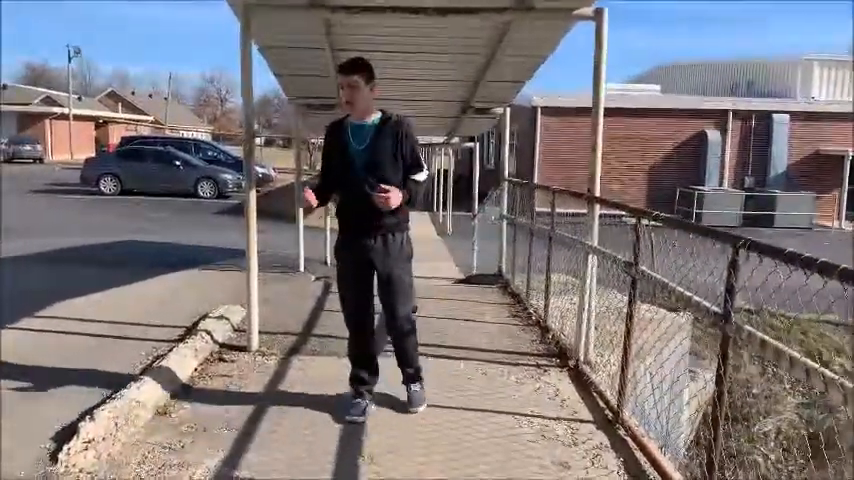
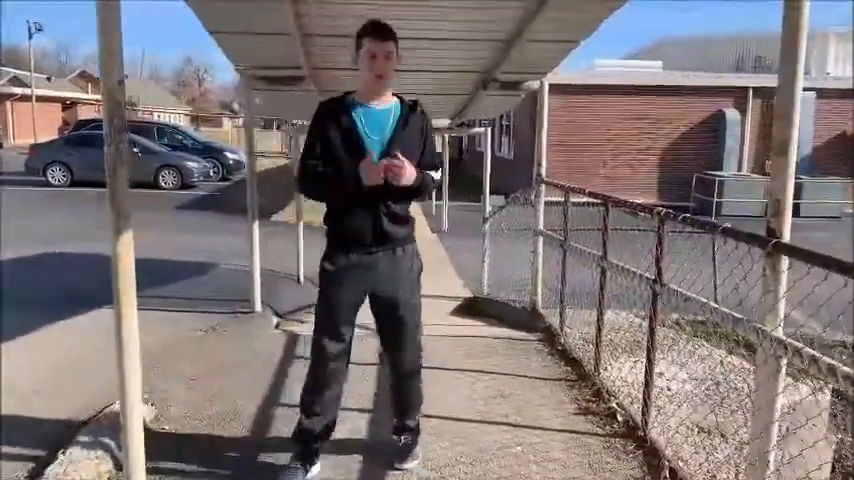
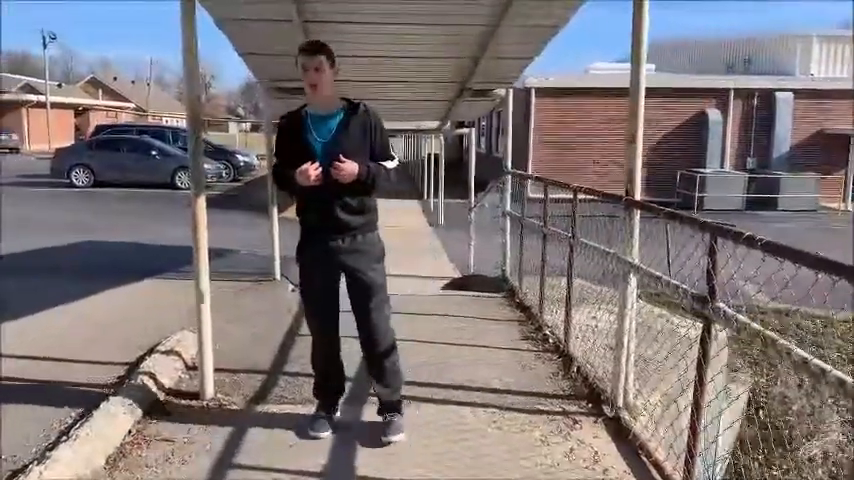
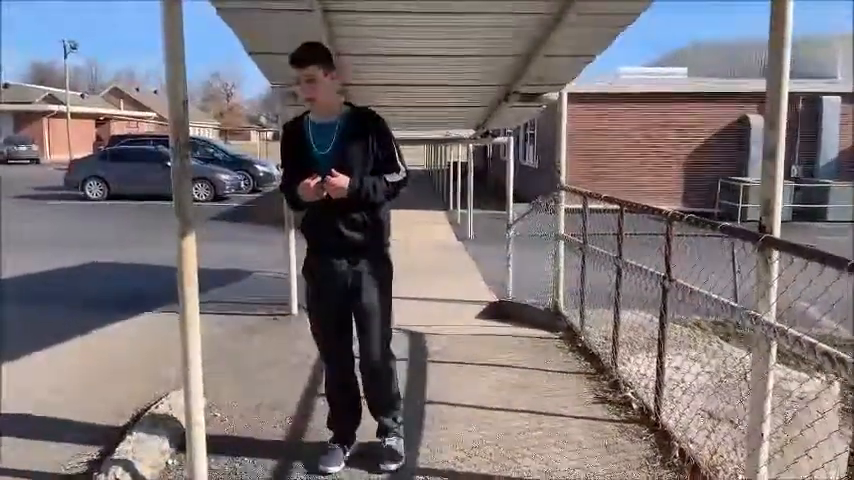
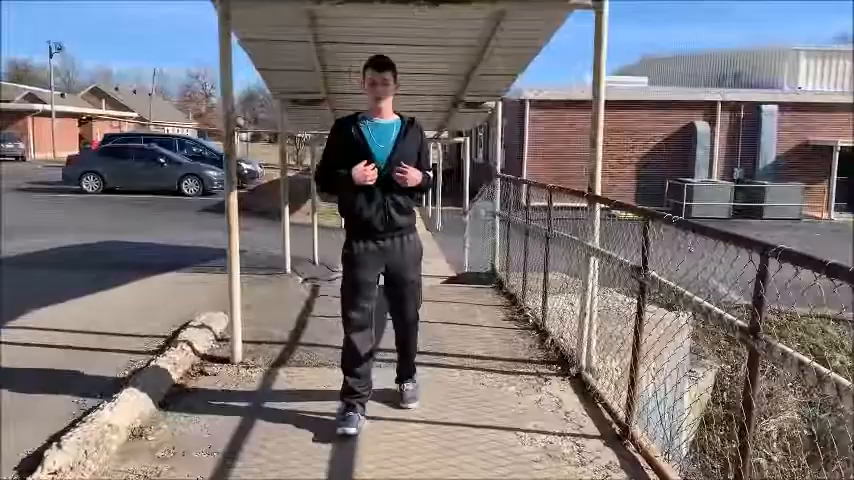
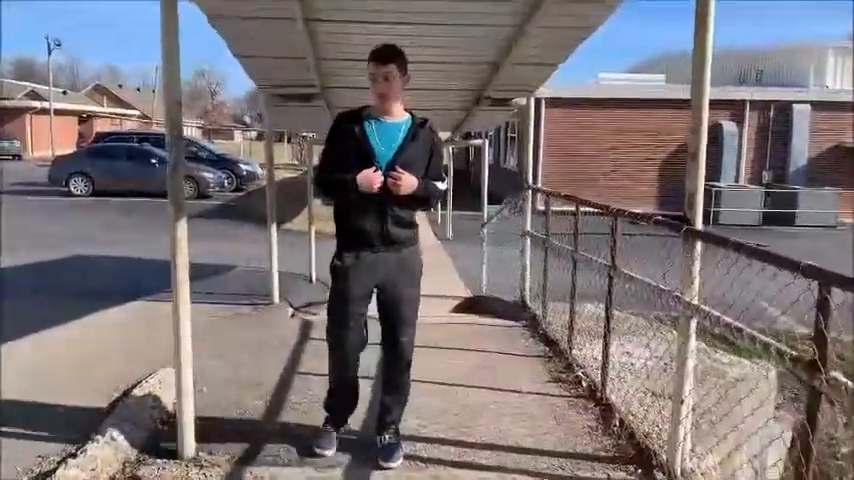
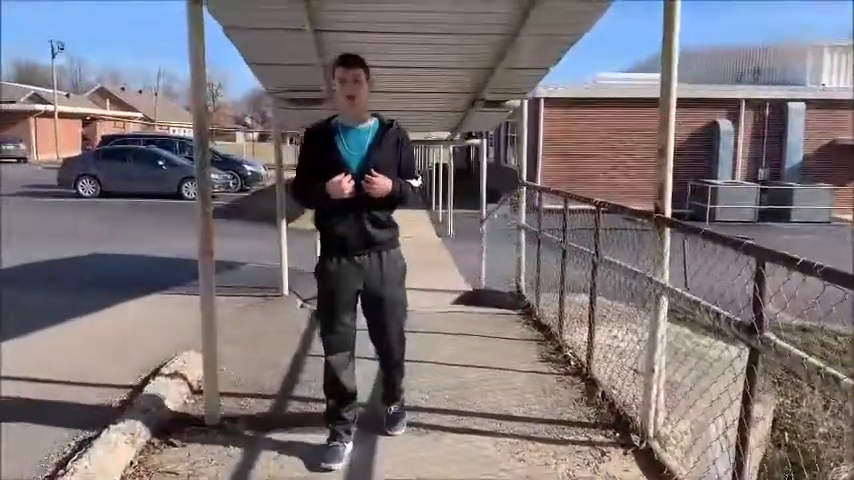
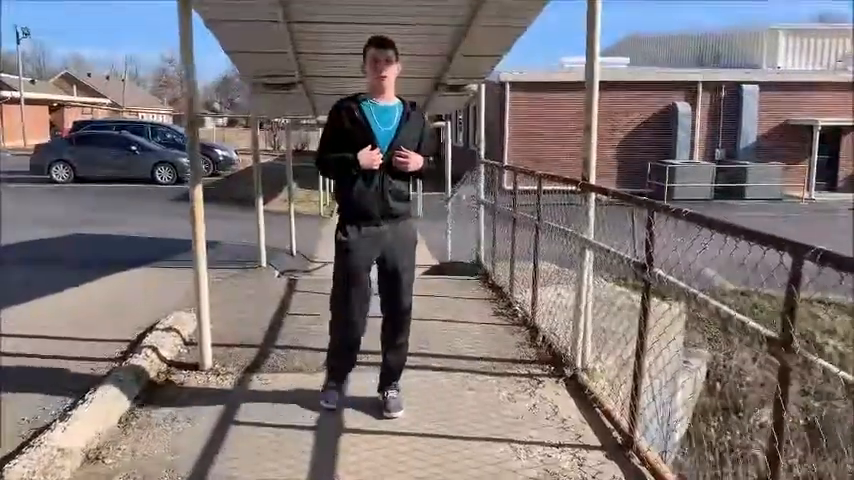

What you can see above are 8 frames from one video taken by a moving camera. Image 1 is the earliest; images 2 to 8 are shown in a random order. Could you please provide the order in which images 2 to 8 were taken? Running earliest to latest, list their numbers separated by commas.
5, 8, 3, 7, 6, 4, 2
